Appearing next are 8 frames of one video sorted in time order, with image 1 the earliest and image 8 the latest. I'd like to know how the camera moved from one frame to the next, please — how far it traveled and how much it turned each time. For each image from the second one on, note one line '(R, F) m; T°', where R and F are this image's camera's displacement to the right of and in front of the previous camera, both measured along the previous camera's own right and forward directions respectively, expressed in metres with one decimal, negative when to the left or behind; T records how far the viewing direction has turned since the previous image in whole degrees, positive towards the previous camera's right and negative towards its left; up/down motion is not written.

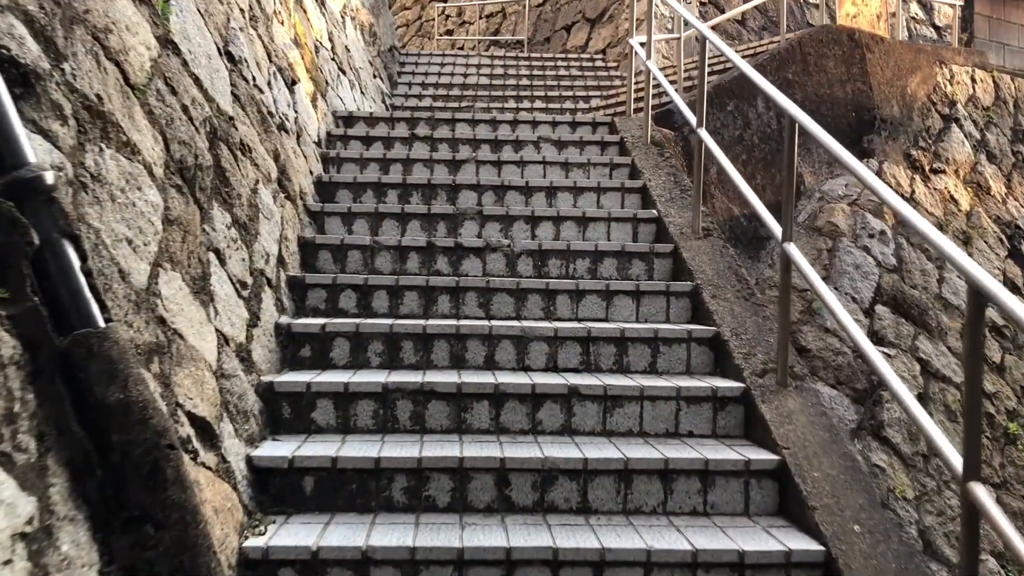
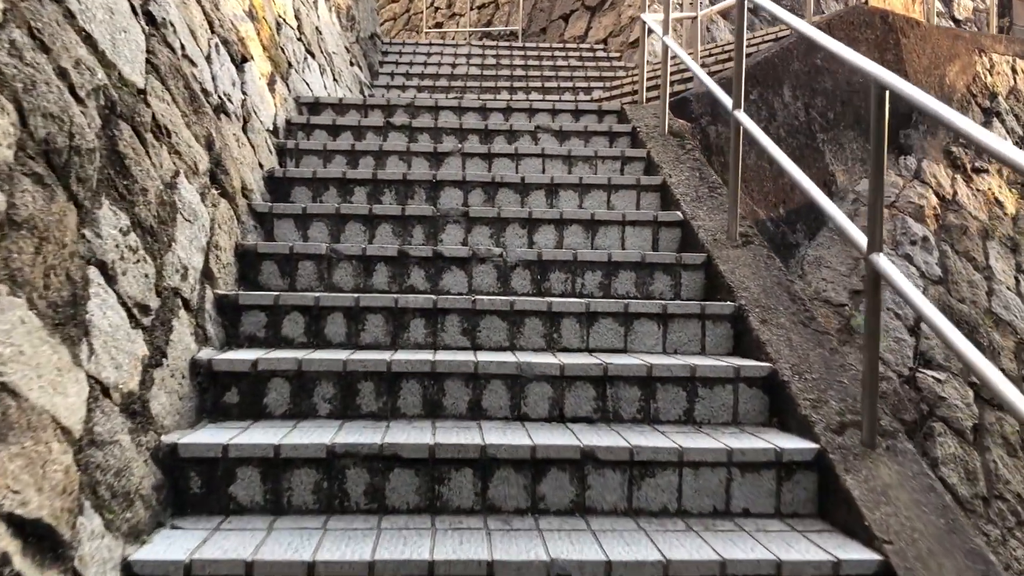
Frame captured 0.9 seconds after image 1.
(0.0, +0.6) m; 0°
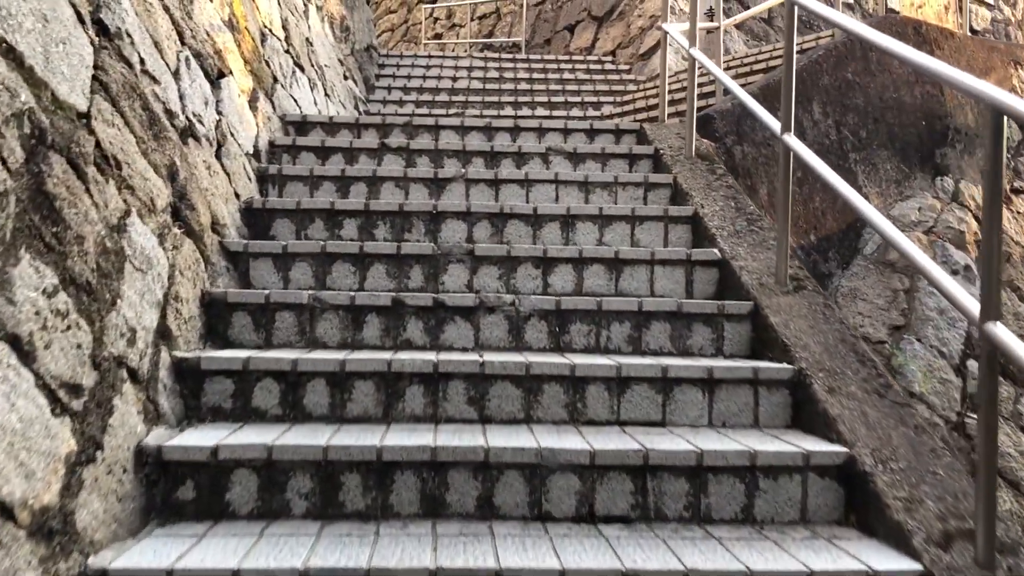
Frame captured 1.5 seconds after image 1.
(0.0, +0.4) m; 0°
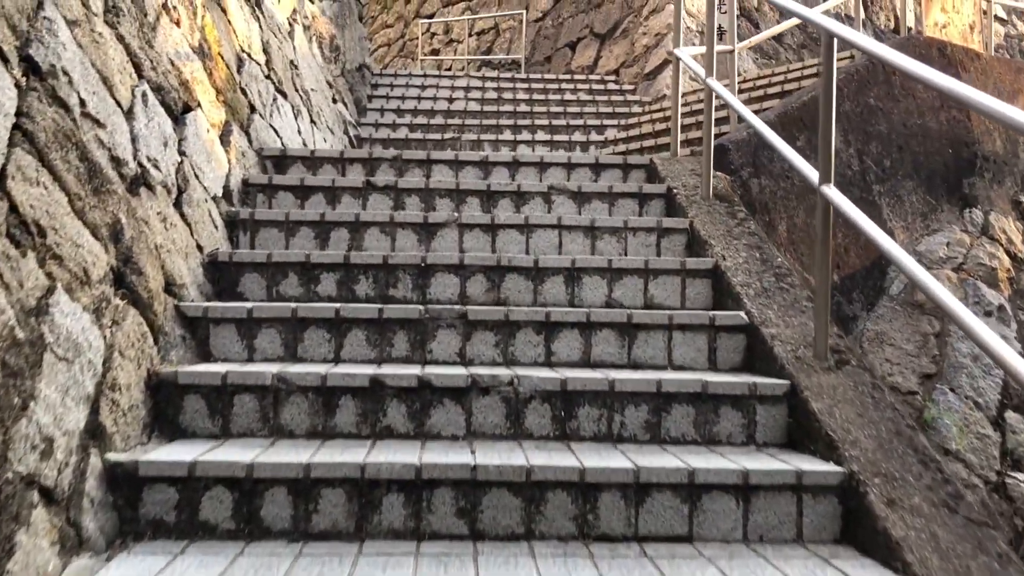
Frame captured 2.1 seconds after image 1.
(0.0, +0.3) m; 0°
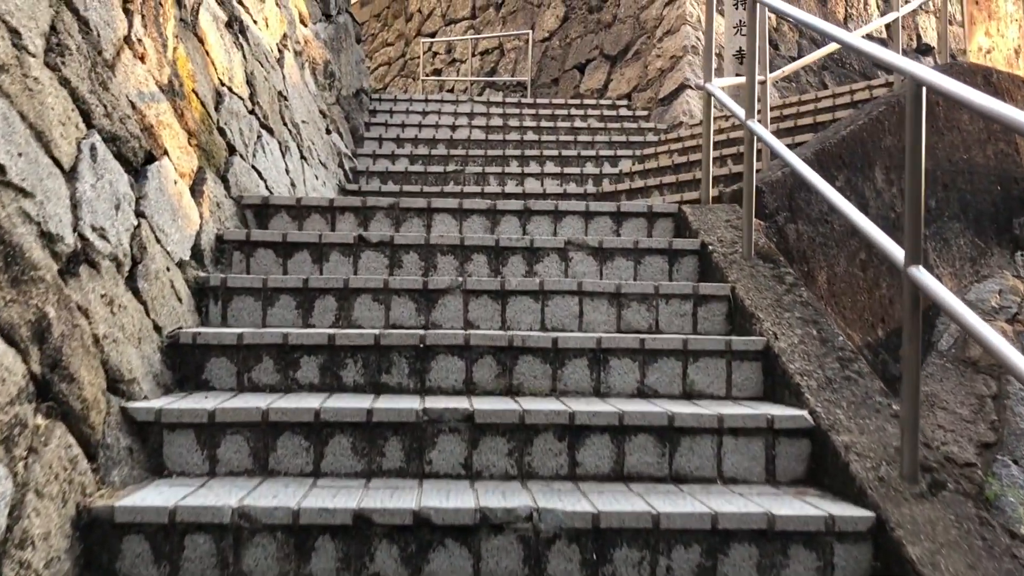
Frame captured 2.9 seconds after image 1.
(0.0, +0.4) m; 0°
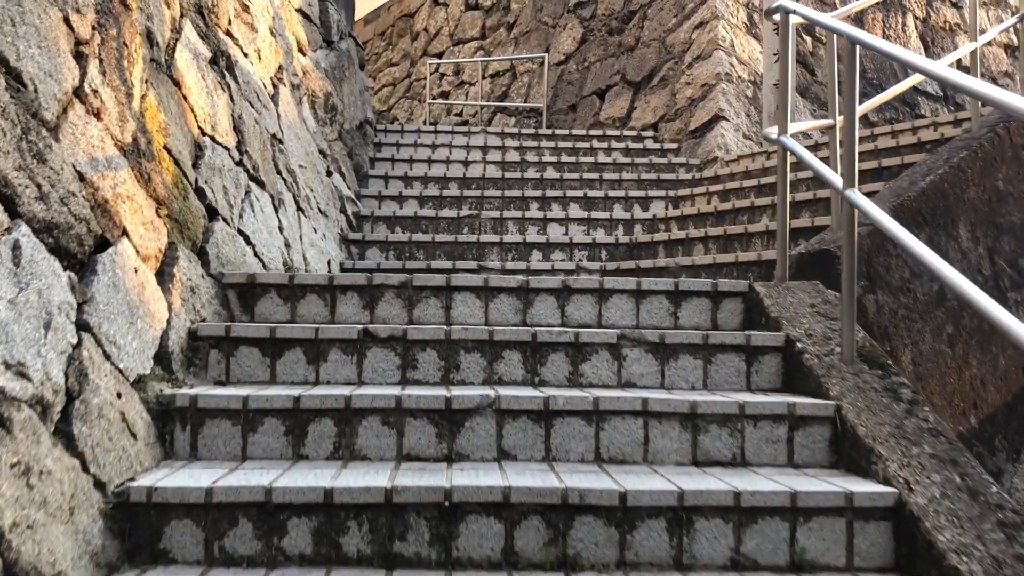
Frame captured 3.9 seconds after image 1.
(-0.1, +0.5) m; 0°
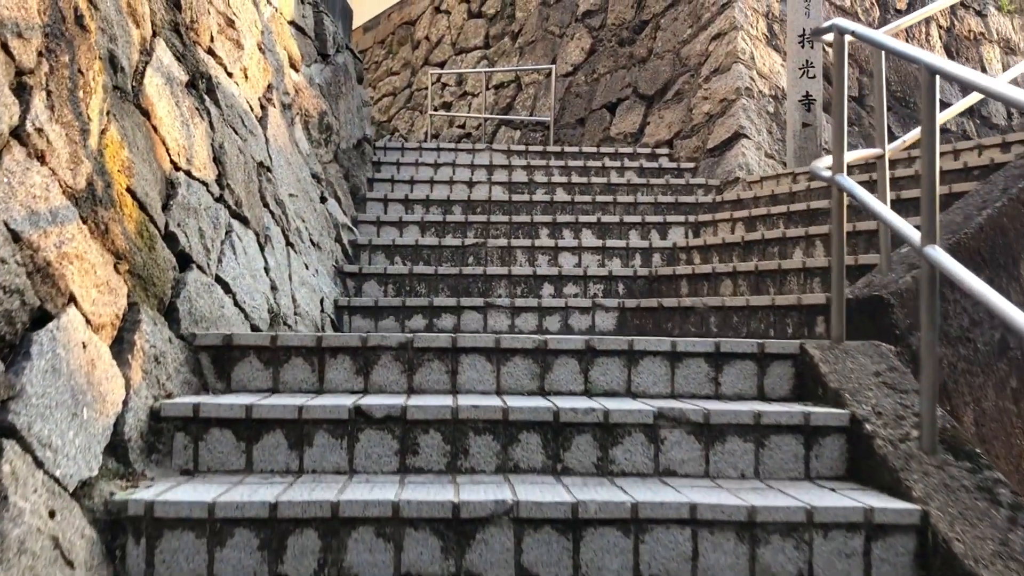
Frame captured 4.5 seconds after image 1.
(0.0, +0.3) m; 0°
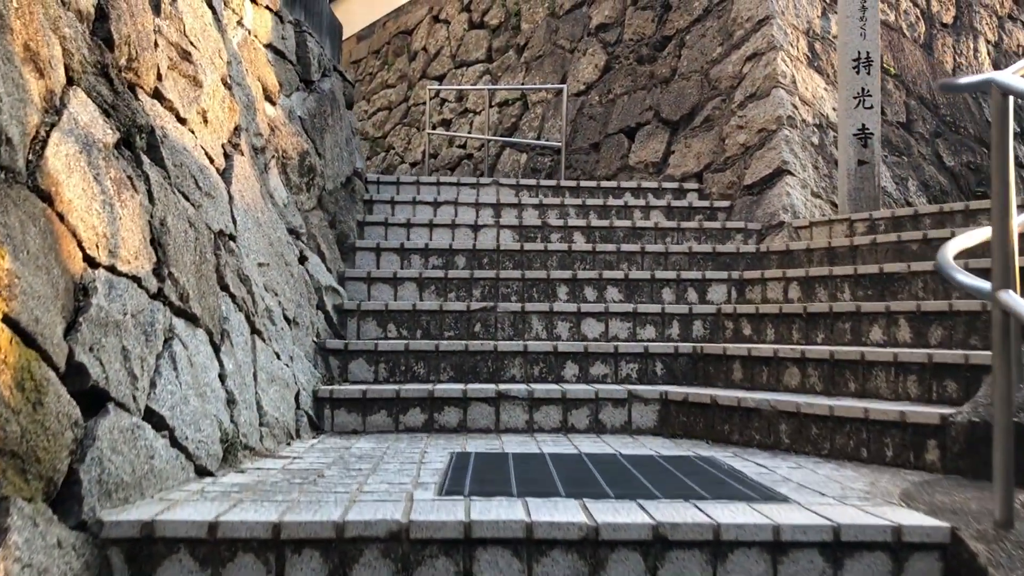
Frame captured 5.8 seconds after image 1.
(-0.1, +0.6) m; 0°
